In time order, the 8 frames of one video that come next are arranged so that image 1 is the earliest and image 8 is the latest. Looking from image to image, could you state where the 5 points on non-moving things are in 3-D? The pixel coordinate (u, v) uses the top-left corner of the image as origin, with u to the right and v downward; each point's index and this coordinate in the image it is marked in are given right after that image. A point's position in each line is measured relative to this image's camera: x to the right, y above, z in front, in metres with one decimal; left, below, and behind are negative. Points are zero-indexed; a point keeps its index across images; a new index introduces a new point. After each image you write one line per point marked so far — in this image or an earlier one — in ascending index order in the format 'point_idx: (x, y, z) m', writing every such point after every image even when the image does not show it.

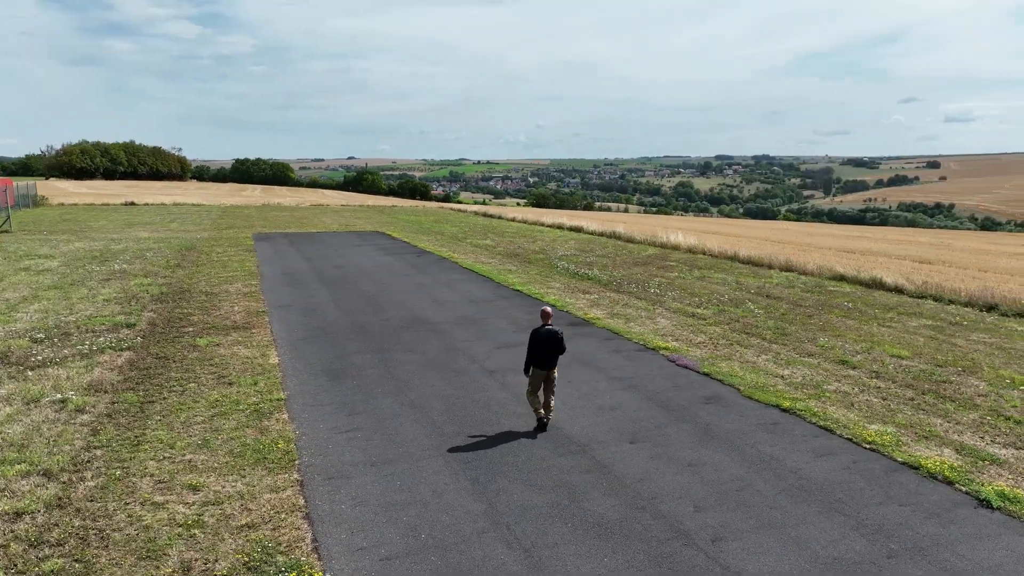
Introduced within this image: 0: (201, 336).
0: (-5.5, -0.9, +12.6) m
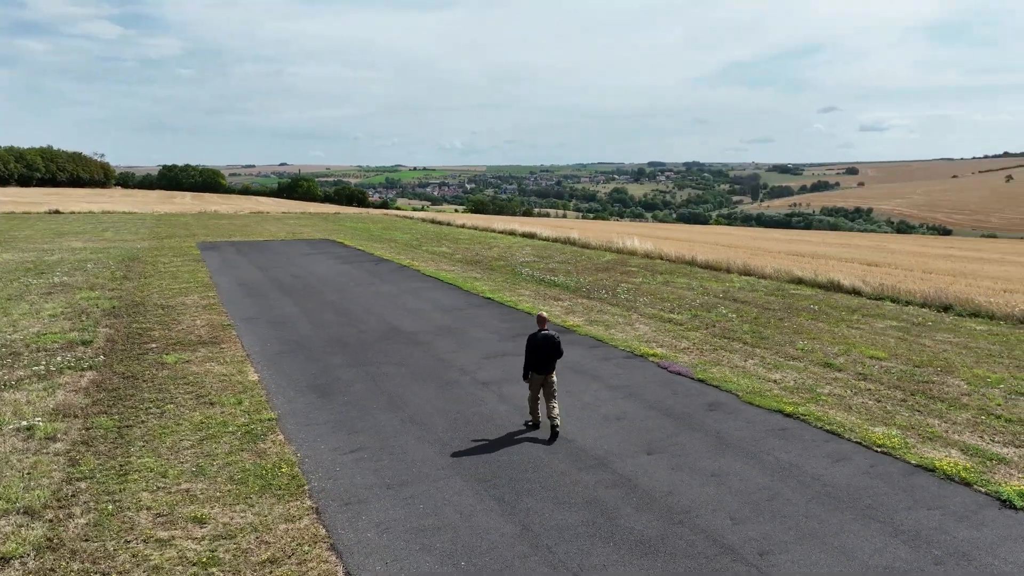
0: (-5.8, -1.1, +11.9) m
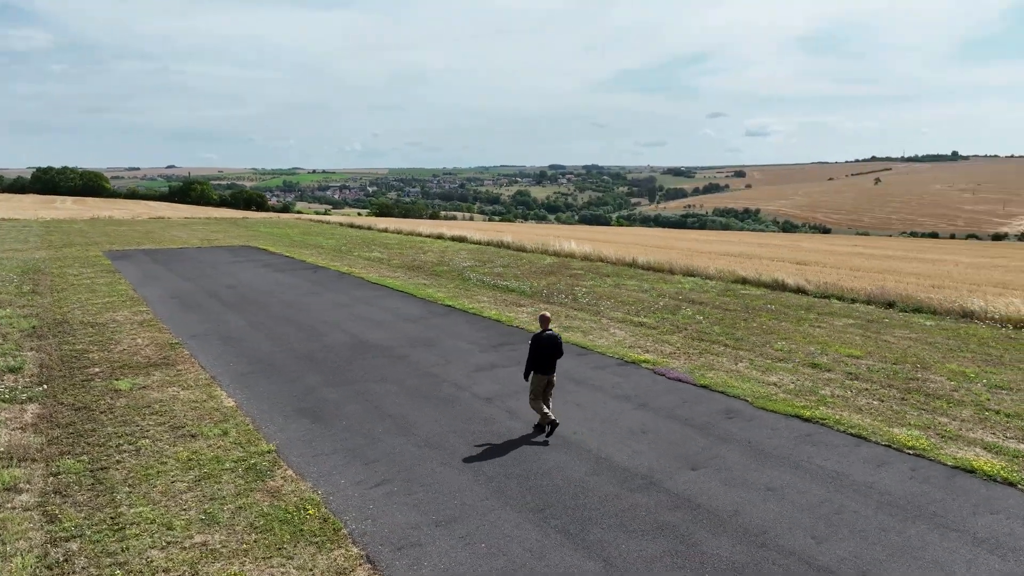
0: (-5.8, -1.3, +10.5) m
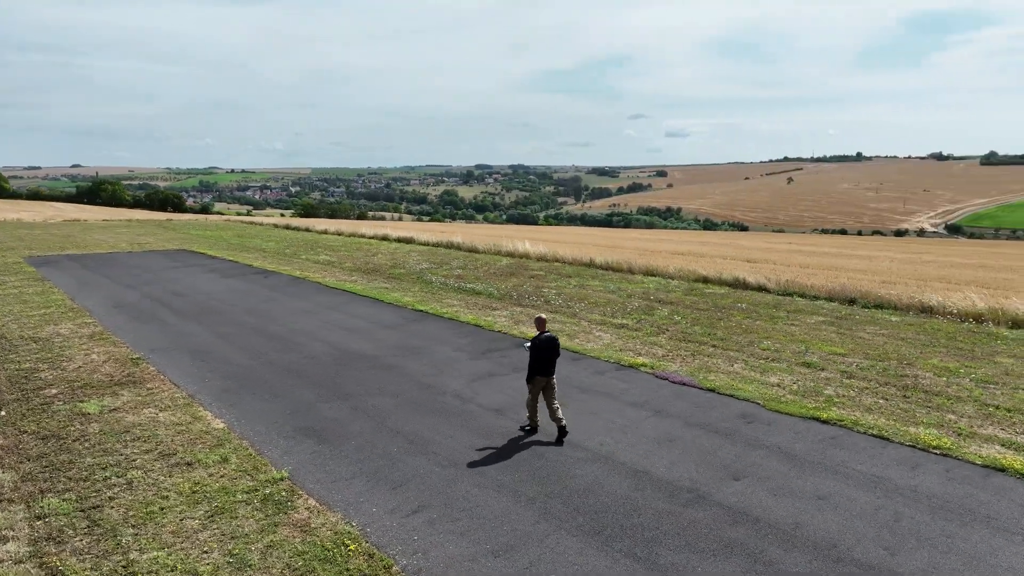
0: (-5.8, -1.5, +9.5) m
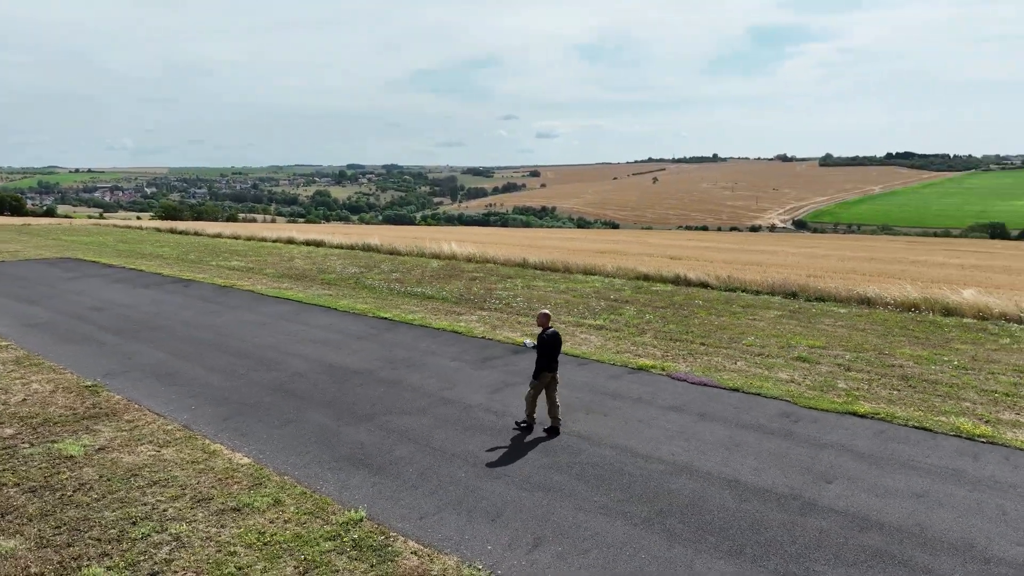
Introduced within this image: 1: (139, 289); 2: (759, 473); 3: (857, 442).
0: (-5.2, -1.7, +8.0) m
1: (-10.3, 0.0, +19.7) m
2: (+2.5, -1.9, +7.3) m
3: (+4.0, -1.8, +8.2) m
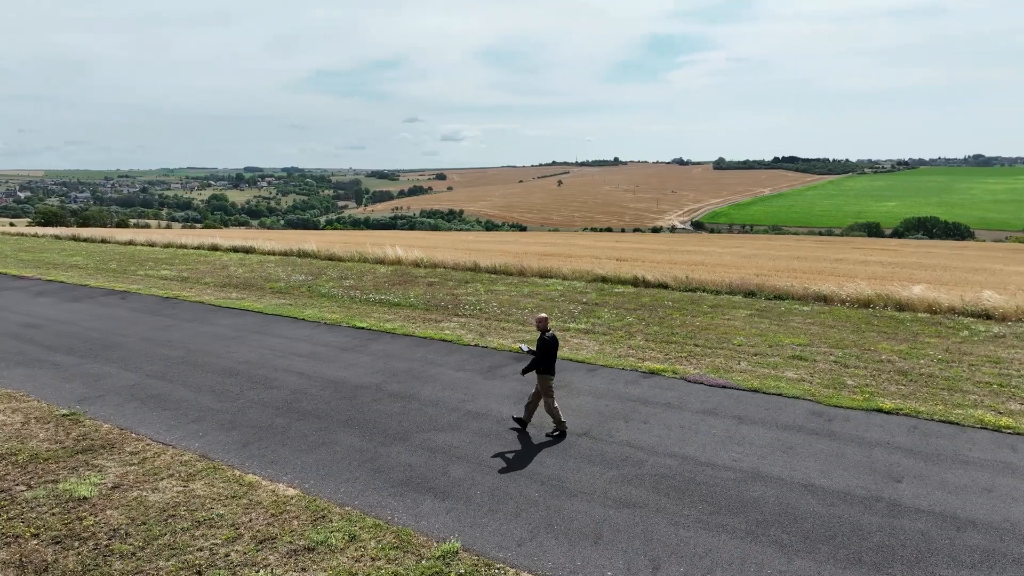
0: (-4.5, -1.9, +7.0) m
1: (-11.2, -0.4, +18.0) m
2: (+3.2, -1.9, +7.2) m
3: (+4.5, -1.8, +8.3) m
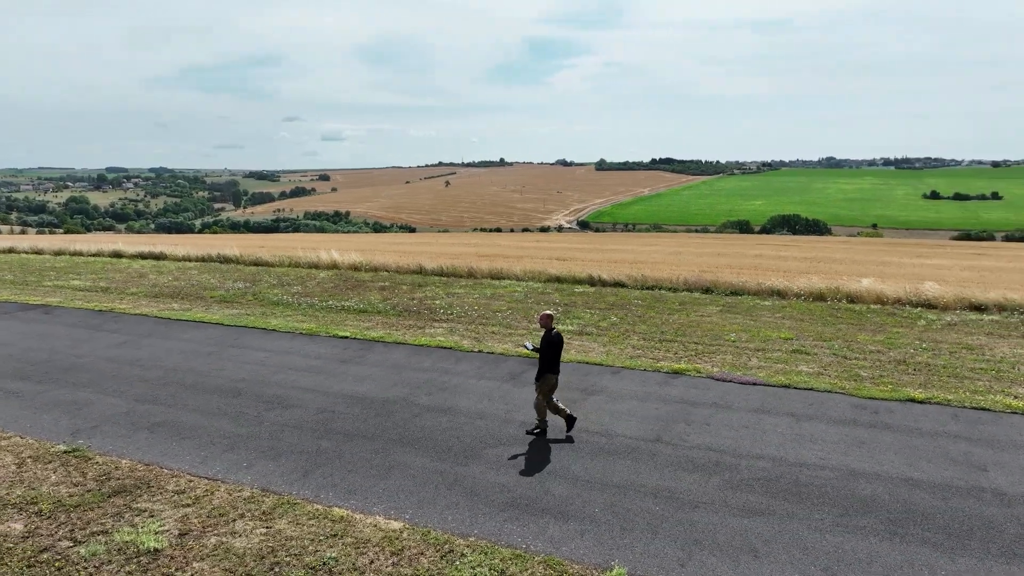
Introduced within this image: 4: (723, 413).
0: (-3.5, -2.0, +5.9) m
1: (-11.7, -0.7, +15.8) m
2: (+4.2, -1.9, +7.3) m
3: (+5.3, -1.7, +8.6) m
4: (+2.7, -1.6, +9.1) m
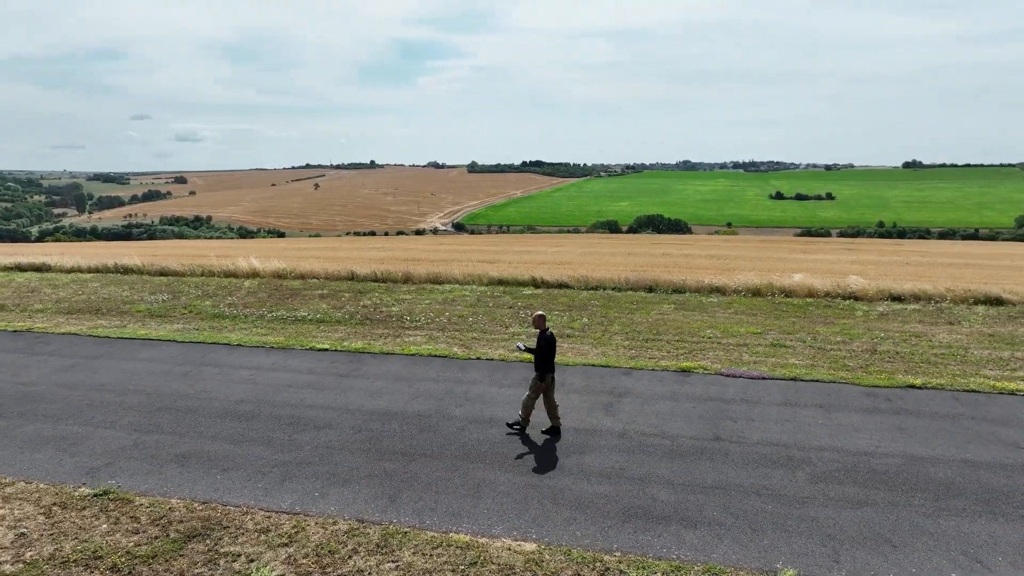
0: (-2.3, -2.1, +5.2) m
1: (-12.1, -1.1, +13.5) m
2: (+5.0, -1.8, +7.8) m
3: (+5.9, -1.6, +9.3) m
4: (+3.2, -1.6, +9.3) m
